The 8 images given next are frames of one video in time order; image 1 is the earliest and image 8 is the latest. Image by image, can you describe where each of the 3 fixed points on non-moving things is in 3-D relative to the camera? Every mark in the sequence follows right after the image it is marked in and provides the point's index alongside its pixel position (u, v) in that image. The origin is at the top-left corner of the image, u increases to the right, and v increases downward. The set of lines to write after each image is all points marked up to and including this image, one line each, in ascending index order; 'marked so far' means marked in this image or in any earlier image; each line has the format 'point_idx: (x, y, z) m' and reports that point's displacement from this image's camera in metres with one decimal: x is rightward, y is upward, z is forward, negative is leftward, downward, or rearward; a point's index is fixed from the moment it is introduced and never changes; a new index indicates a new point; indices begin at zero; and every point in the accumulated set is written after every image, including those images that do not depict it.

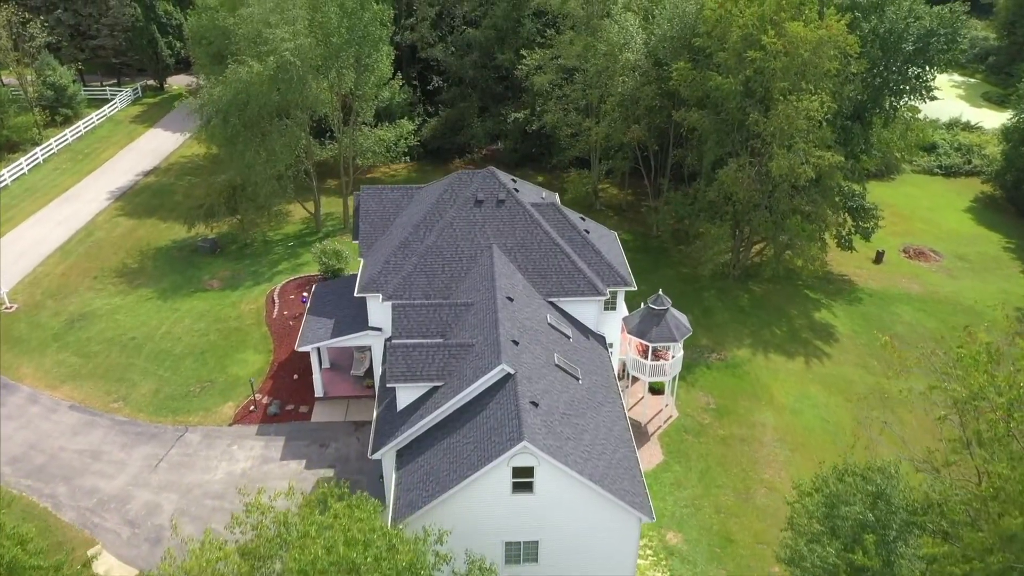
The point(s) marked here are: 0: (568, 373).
0: (+1.3, -2.0, +18.2) m
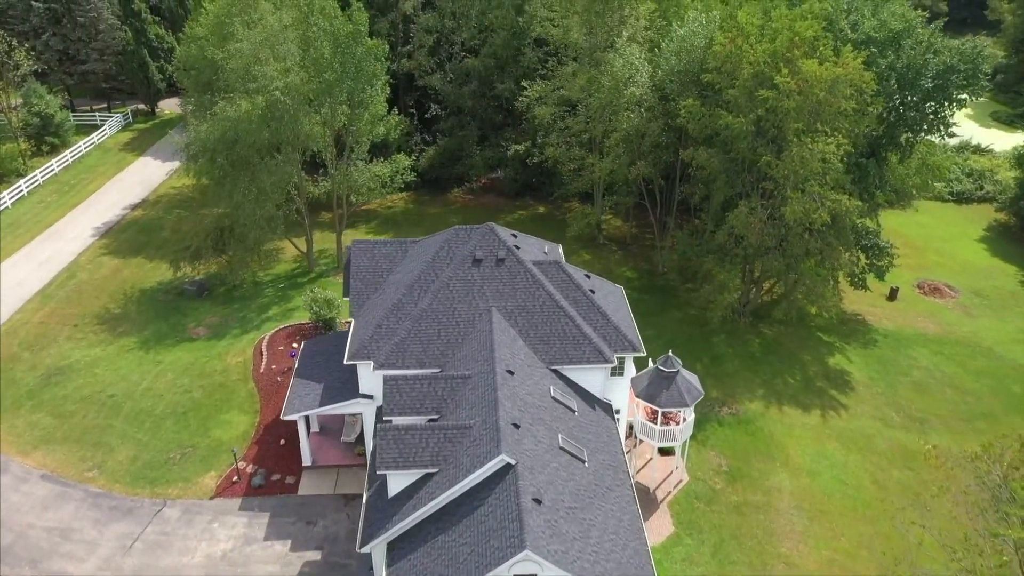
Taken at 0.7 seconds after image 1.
0: (+1.3, -3.6, +16.9) m
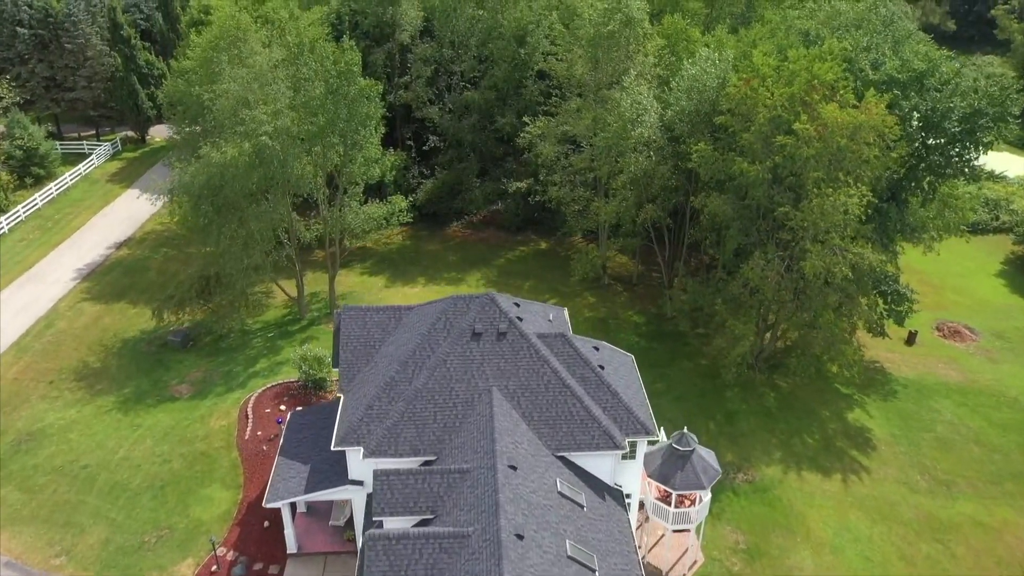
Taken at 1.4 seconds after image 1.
0: (+1.4, -5.4, +15.2) m
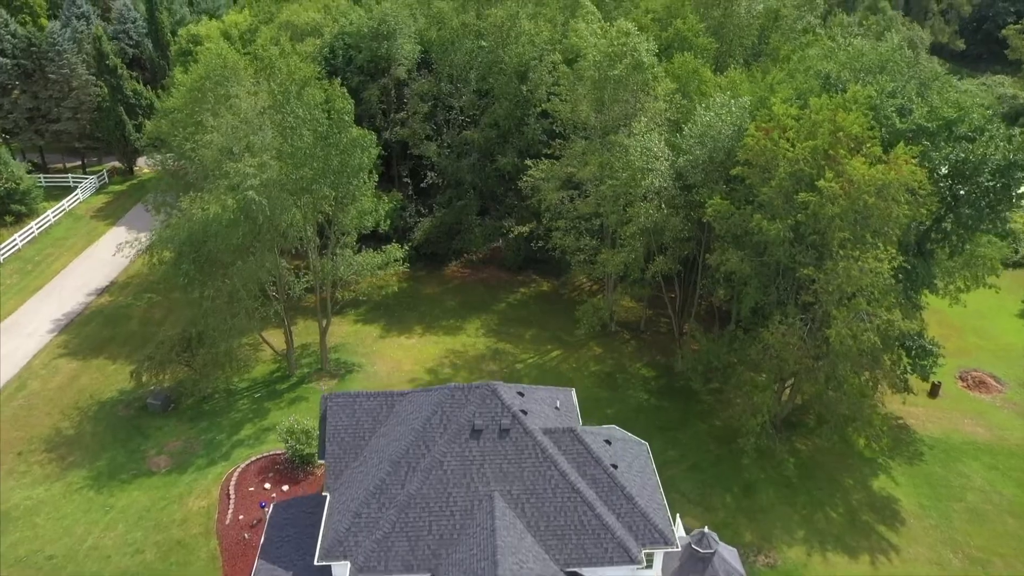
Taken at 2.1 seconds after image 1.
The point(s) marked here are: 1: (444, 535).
0: (+1.5, -7.4, +13.4) m
1: (-1.4, -5.1, +15.9) m
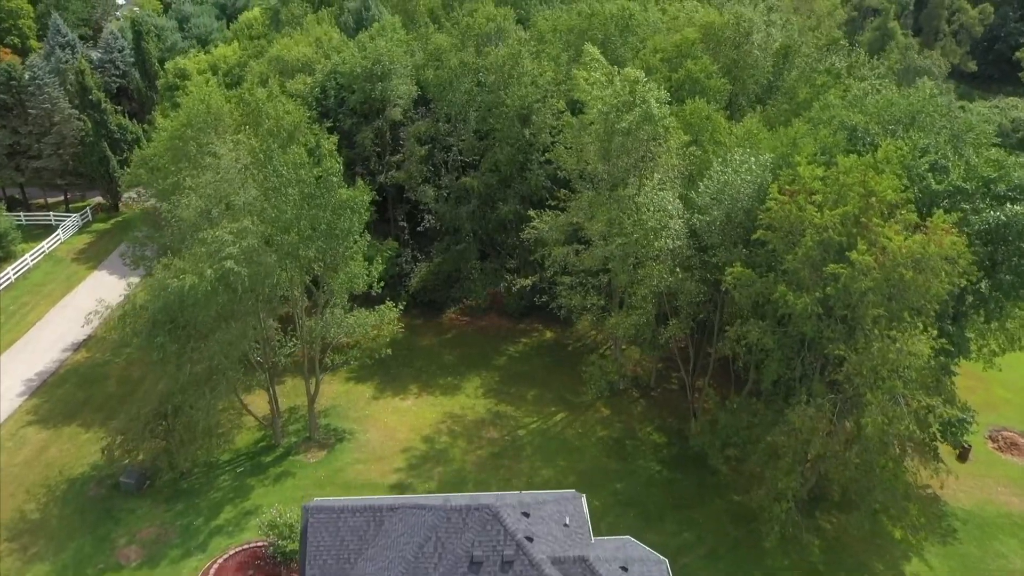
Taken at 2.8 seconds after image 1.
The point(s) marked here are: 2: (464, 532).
0: (+1.5, -9.5, +11.3) m
1: (-1.3, -7.2, +13.8) m
2: (-1.0, -4.7, +15.5) m
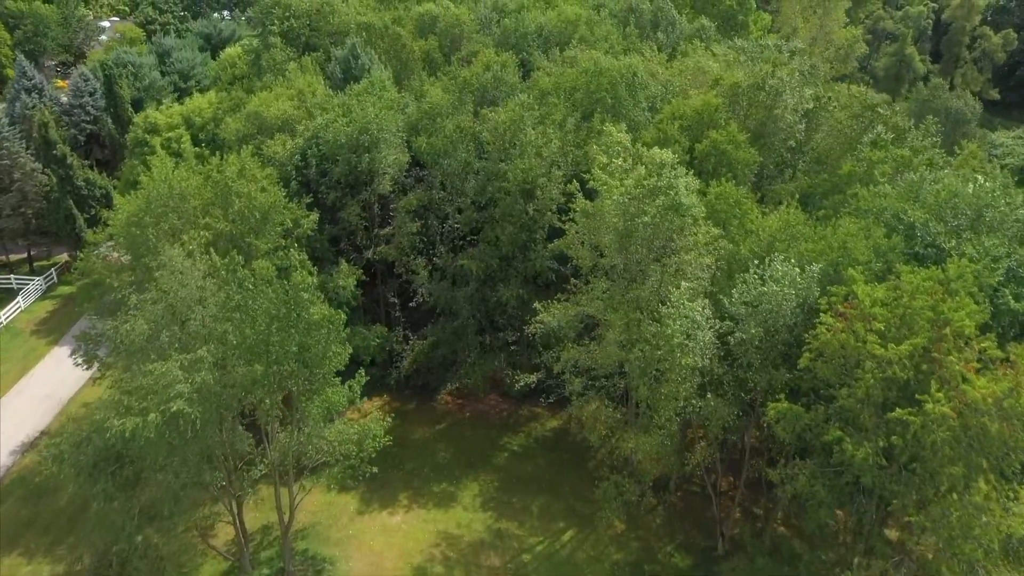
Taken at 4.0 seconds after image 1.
0: (+1.6, -12.9, +7.8) m
1: (-1.2, -10.6, +10.3) m
2: (-0.9, -8.2, +12.0) m
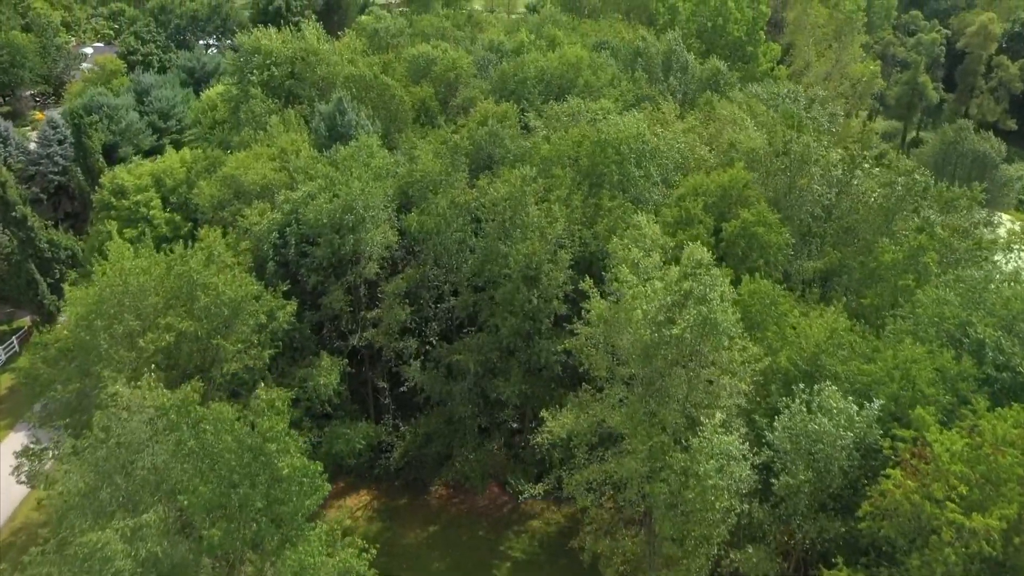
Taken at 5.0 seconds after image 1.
0: (+1.9, -15.9, +4.6) m
1: (-1.0, -13.6, +7.1) m
2: (-0.7, -11.2, +8.8) m
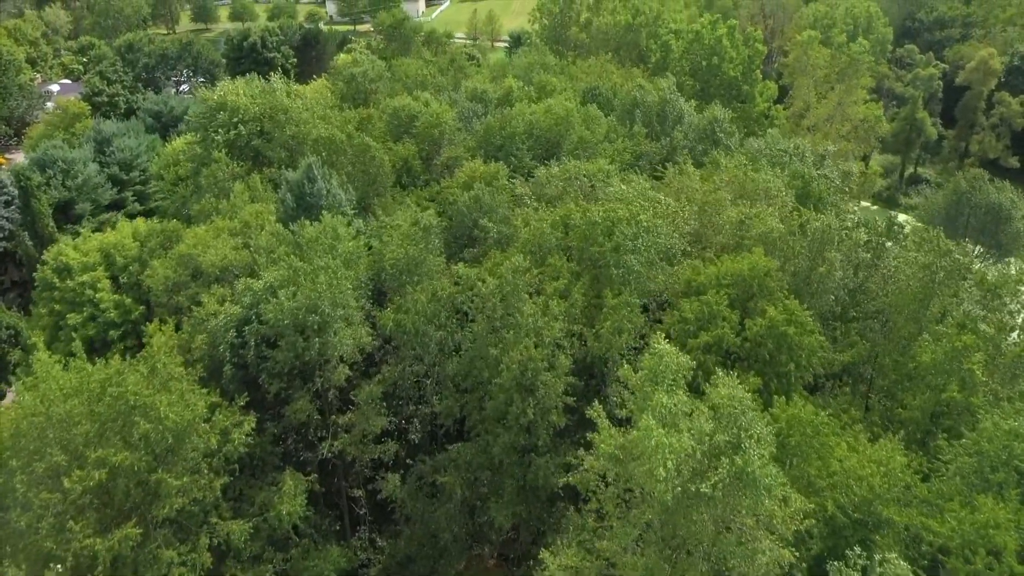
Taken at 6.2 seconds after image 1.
0: (+2.2, -18.5, +1.0) m
1: (-0.7, -16.3, +3.5) m
2: (-0.5, -13.9, +5.3) m
